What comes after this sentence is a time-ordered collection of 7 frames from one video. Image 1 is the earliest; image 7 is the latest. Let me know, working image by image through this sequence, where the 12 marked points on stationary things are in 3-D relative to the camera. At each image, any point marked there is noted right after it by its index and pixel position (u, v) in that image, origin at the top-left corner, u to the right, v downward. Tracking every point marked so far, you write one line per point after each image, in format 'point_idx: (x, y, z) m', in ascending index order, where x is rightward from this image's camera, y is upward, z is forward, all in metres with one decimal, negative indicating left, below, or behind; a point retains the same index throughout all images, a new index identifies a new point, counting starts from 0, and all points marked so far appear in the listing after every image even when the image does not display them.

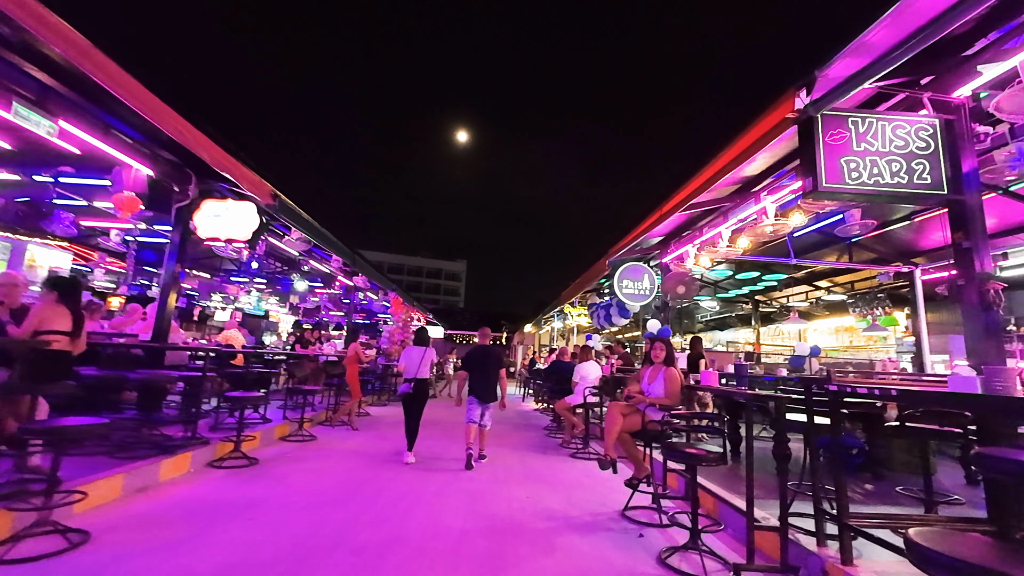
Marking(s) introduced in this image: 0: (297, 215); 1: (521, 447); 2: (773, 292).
0: (-3.2, +1.1, +6.8) m
1: (+0.1, -2.4, +6.5) m
2: (+6.9, -0.1, +11.5) m
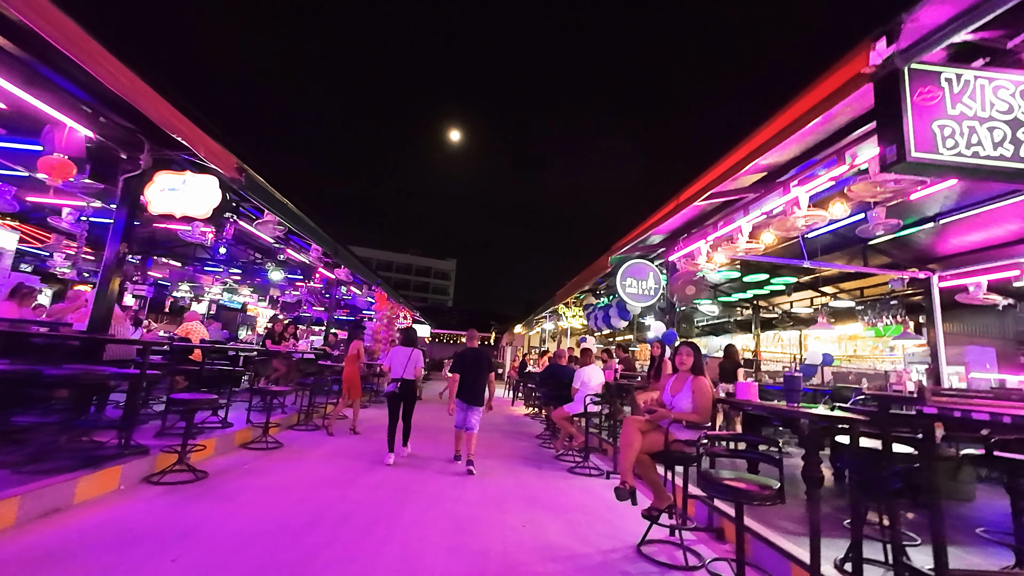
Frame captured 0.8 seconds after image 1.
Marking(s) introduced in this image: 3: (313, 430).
0: (-3.3, +1.2, +6.1) m
1: (0.0, -2.4, +5.9) m
2: (+6.8, -0.2, +11.1) m
3: (-3.1, -2.2, +6.7) m
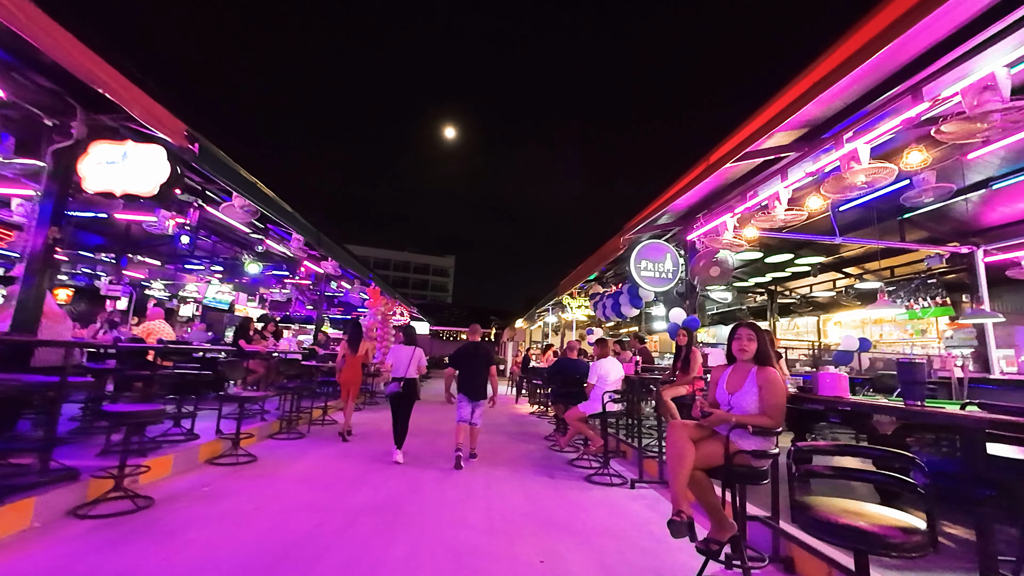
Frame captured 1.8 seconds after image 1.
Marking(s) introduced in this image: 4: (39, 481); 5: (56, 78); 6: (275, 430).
0: (-3.3, +1.3, +5.3) m
1: (+0.1, -2.2, +5.2) m
2: (+6.8, +0.2, +10.4) m
3: (-3.0, -2.1, +6.0) m
4: (-3.4, -1.4, +3.1) m
5: (-3.7, +1.7, +3.5) m
6: (-3.4, -2.0, +6.1) m
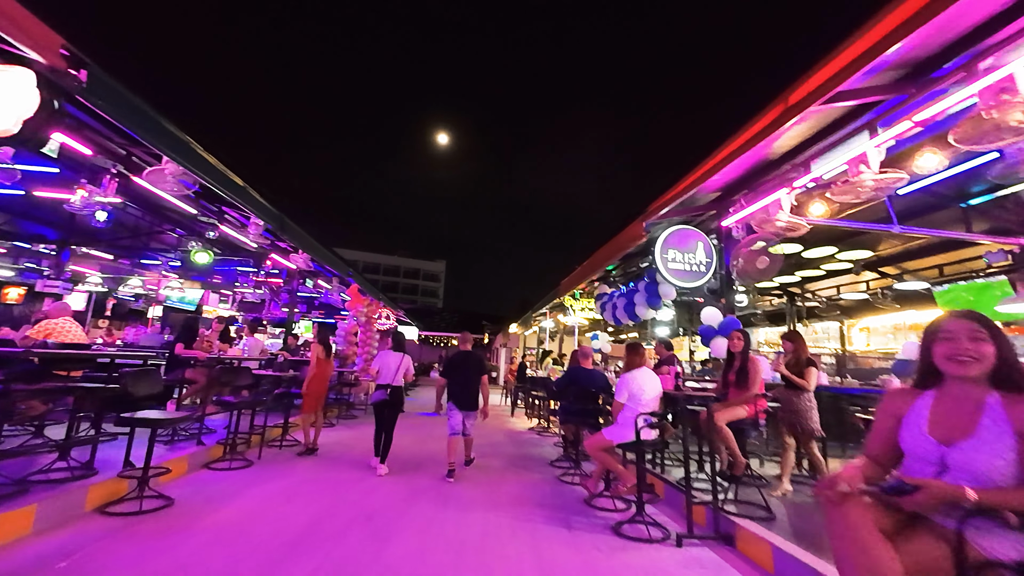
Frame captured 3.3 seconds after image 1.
0: (-3.2, +1.4, +4.2) m
1: (+0.1, -2.1, +4.1) m
2: (+6.7, +0.2, +9.4) m
3: (-3.0, -2.0, +4.8) m
4: (-3.3, -1.2, +1.8) m
5: (-3.6, +1.9, +2.3) m
6: (-3.4, -1.9, +4.9) m
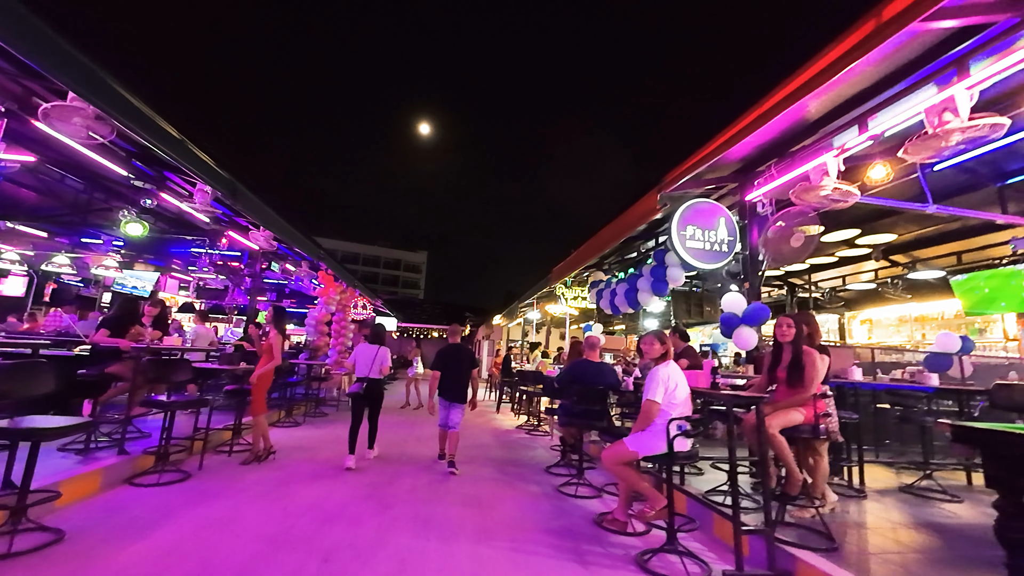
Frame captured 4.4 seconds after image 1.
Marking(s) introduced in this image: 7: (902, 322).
0: (-3.2, +1.7, +3.2) m
1: (+0.1, -1.9, +3.3) m
2: (+6.5, +0.4, +8.9) m
3: (-3.1, -1.8, +4.0) m
4: (-3.2, -1.0, +1.0) m
5: (-3.6, +2.1, +1.4) m
6: (-3.5, -1.7, +4.0) m
7: (+8.1, -0.7, +8.9) m
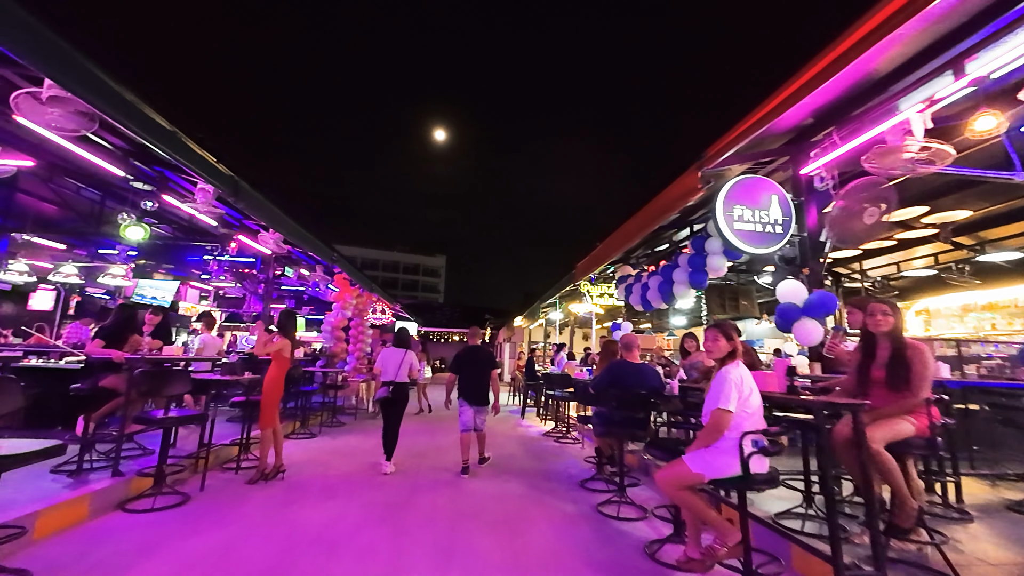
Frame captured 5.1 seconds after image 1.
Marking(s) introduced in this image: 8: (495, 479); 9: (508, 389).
0: (-3.1, +1.6, +2.9) m
1: (+0.3, -1.8, +2.8) m
2: (+6.9, +0.6, +8.1) m
3: (-2.8, -1.8, +3.6) m
4: (-3.1, -1.1, +0.6) m
5: (-3.5, +2.0, +1.0) m
6: (-3.2, -1.7, +3.7) m
7: (+8.5, -0.4, +8.0) m
8: (-0.2, -2.1, +4.8) m
9: (-0.1, -3.9, +16.3) m
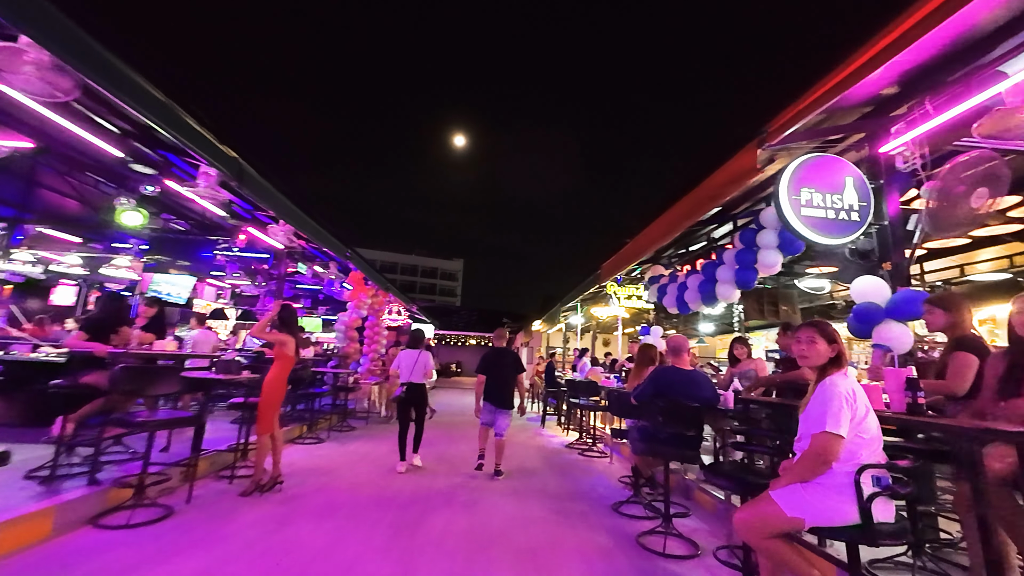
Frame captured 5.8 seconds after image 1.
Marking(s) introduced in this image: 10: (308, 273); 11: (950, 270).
0: (-2.9, +1.7, +2.5) m
1: (+0.5, -1.7, +2.3) m
2: (+7.3, +0.5, +7.3) m
3: (-2.6, -1.7, +3.2) m
4: (-3.0, -0.9, +0.2) m
5: (-3.4, +2.2, +0.7) m
6: (-3.0, -1.6, +3.3) m
7: (+8.9, -0.5, +7.2) m
8: (0.0, -2.1, +4.3) m
9: (+0.5, -4.0, +15.7) m
10: (-4.8, +0.3, +10.0) m
11: (+7.8, +0.4, +7.6) m
